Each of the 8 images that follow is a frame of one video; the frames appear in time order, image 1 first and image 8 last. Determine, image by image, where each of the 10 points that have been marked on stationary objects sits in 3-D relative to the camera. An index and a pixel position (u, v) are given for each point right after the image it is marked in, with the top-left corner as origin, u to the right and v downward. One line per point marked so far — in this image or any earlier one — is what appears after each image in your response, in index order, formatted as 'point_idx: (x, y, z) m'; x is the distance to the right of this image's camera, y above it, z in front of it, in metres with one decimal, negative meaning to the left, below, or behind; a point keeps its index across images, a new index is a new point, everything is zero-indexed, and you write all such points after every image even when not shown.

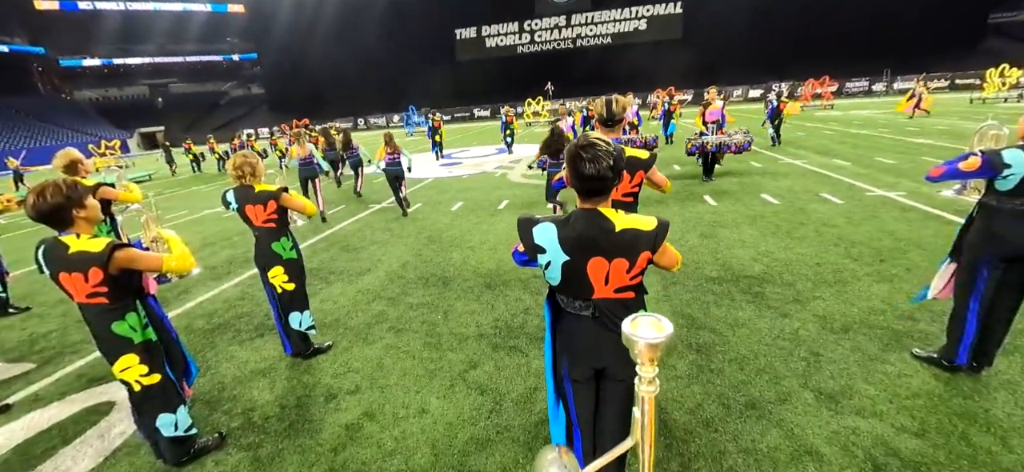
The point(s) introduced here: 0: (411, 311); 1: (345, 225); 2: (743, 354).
0: (-1.2, -0.9, +4.8) m
1: (-3.6, +0.2, +8.6) m
2: (+2.0, -1.0, +3.4) m
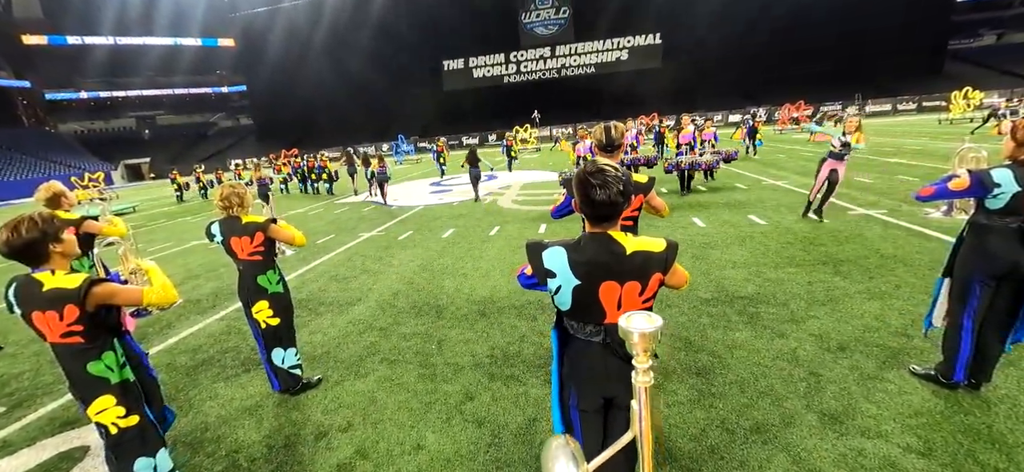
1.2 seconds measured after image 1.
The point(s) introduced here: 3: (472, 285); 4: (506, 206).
0: (-1.3, -1.2, +4.7) m
1: (-3.8, -0.4, +8.5) m
2: (+1.9, -1.2, +3.4) m
3: (-0.6, -0.8, +5.9) m
4: (-0.1, +0.8, +11.4) m
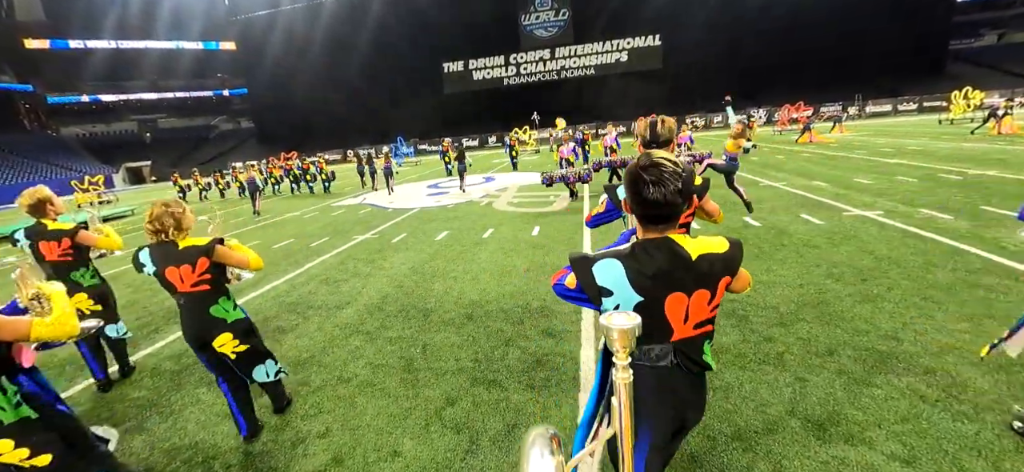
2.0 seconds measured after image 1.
0: (-1.4, -1.3, +4.6) m
1: (-4.0, -0.5, +8.5) m
2: (+1.8, -1.2, +3.3) m
3: (-0.7, -0.8, +5.9) m
4: (-0.3, +0.8, +11.3) m
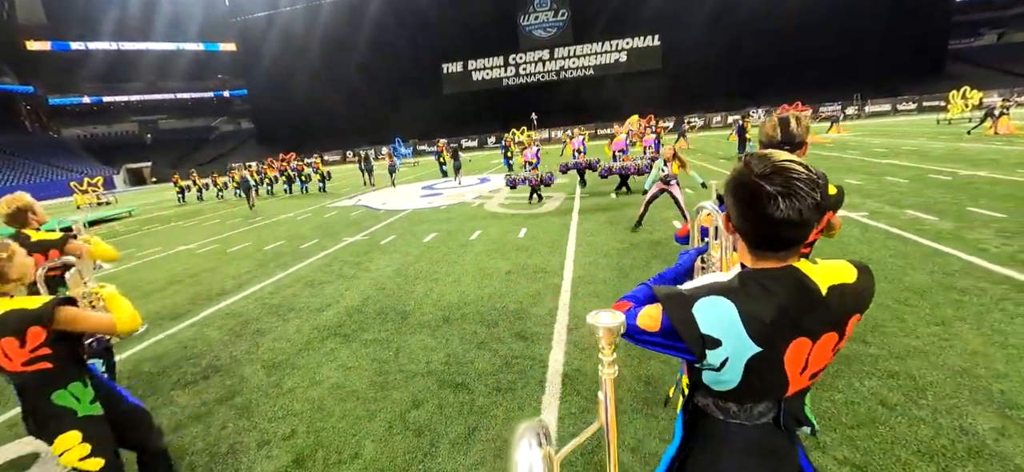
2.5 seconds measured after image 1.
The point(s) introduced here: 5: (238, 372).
0: (-1.7, -1.3, +4.6) m
1: (-4.2, -0.5, +8.5) m
2: (+1.5, -1.2, +3.3) m
3: (-1.0, -0.8, +5.9) m
4: (-0.6, +0.7, +11.3) m
5: (-3.2, -1.6, +4.6) m
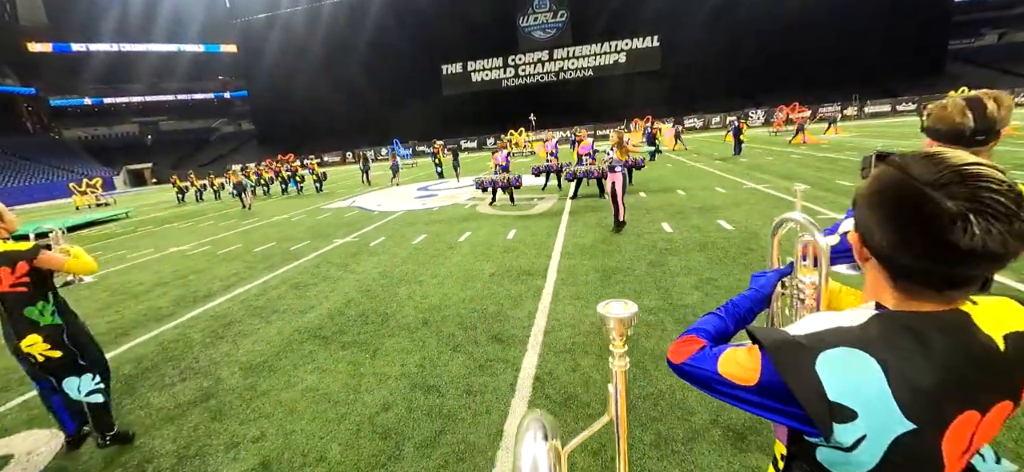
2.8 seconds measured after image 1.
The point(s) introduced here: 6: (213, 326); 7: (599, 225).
0: (-2.0, -1.3, +4.6) m
1: (-4.5, -0.5, +8.5) m
2: (+1.2, -1.3, +3.3) m
3: (-1.3, -0.9, +5.9) m
4: (-0.8, +0.7, +11.3) m
5: (-3.5, -1.6, +4.6) m
6: (-4.4, -1.3, +5.9) m
7: (+1.8, +0.2, +8.2) m
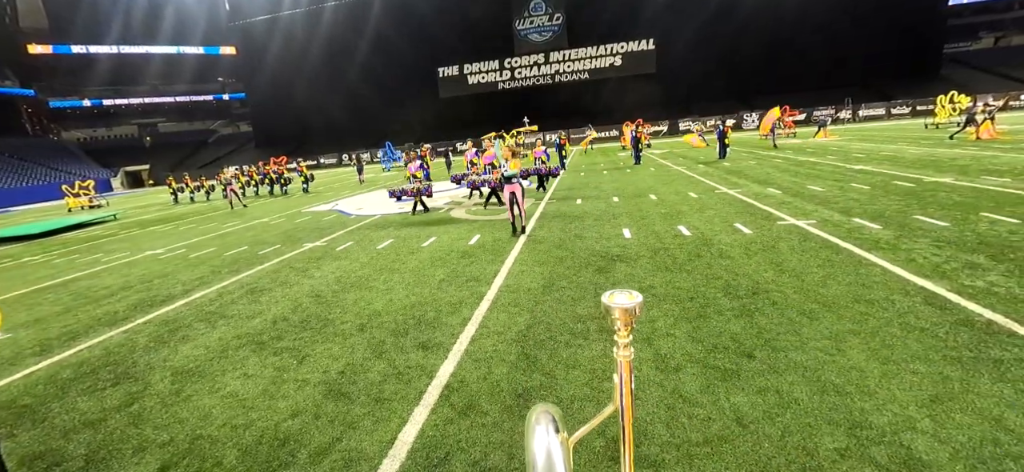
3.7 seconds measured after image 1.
0: (-2.8, -1.4, +4.6) m
1: (-5.3, -0.6, +8.5) m
2: (+0.4, -1.3, +3.2) m
3: (-2.1, -0.9, +5.9) m
4: (-1.6, +0.6, +11.3) m
5: (-4.3, -1.7, +4.6) m
6: (-5.2, -1.4, +5.9) m
7: (+1.0, +0.1, +8.2) m
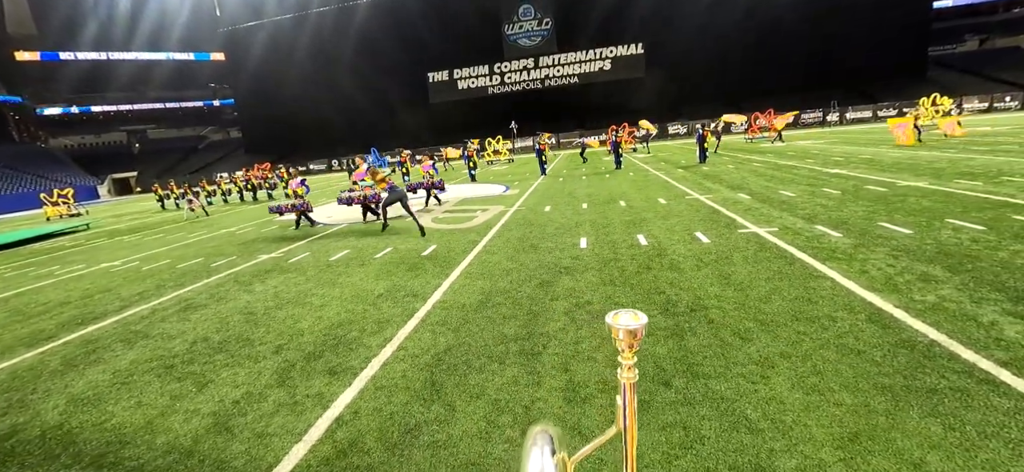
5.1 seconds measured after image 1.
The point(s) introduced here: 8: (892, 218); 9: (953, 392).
0: (-3.7, -1.6, +4.3) m
1: (-6.2, -0.9, +8.1) m
2: (-0.4, -1.5, +2.9) m
3: (-2.9, -1.1, +5.5) m
4: (-2.5, +0.3, +11.0) m
5: (-5.1, -1.9, +4.3) m
6: (-6.1, -1.6, +5.6) m
7: (+0.1, -0.1, +7.9) m
8: (+6.8, +0.3, +7.1) m
9: (+3.2, -1.1, +2.8) m
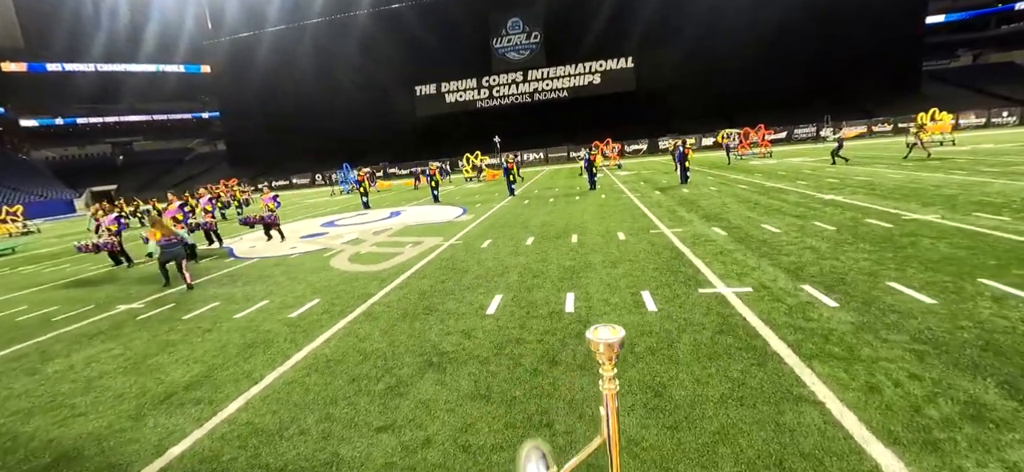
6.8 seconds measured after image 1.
0: (-5.2, -2.3, +2.4) m
1: (-7.7, -1.7, +6.3) m
2: (-2.0, -2.2, +1.1) m
3: (-4.5, -1.9, +3.7) m
4: (-4.0, -0.6, +9.2) m
5: (-6.7, -2.6, +2.4) m
6: (-7.7, -2.4, +3.7) m
7: (-1.4, -0.9, +6.0) m
8: (+5.3, -0.5, +5.3) m
9: (+1.6, -1.8, +1.0) m
